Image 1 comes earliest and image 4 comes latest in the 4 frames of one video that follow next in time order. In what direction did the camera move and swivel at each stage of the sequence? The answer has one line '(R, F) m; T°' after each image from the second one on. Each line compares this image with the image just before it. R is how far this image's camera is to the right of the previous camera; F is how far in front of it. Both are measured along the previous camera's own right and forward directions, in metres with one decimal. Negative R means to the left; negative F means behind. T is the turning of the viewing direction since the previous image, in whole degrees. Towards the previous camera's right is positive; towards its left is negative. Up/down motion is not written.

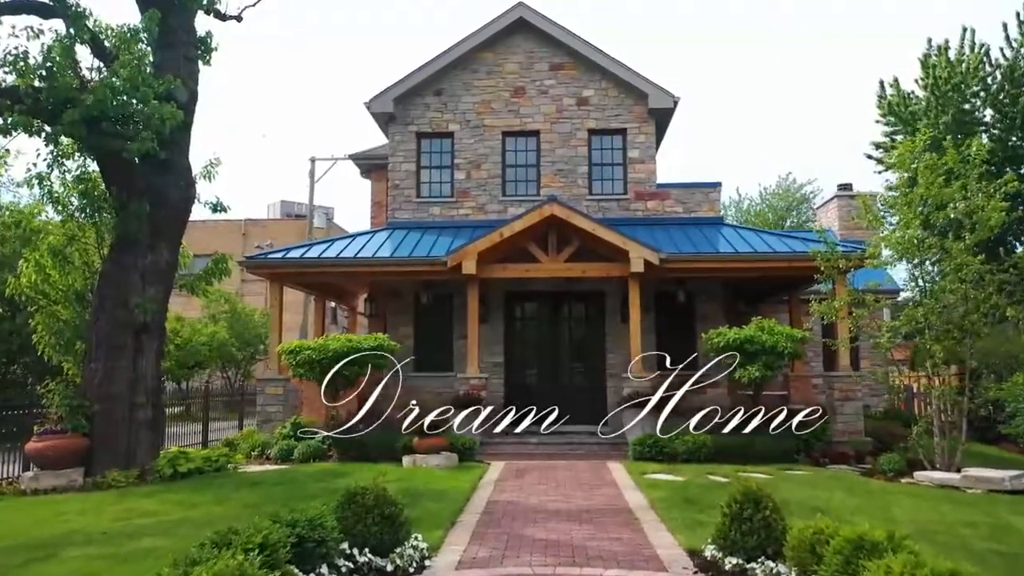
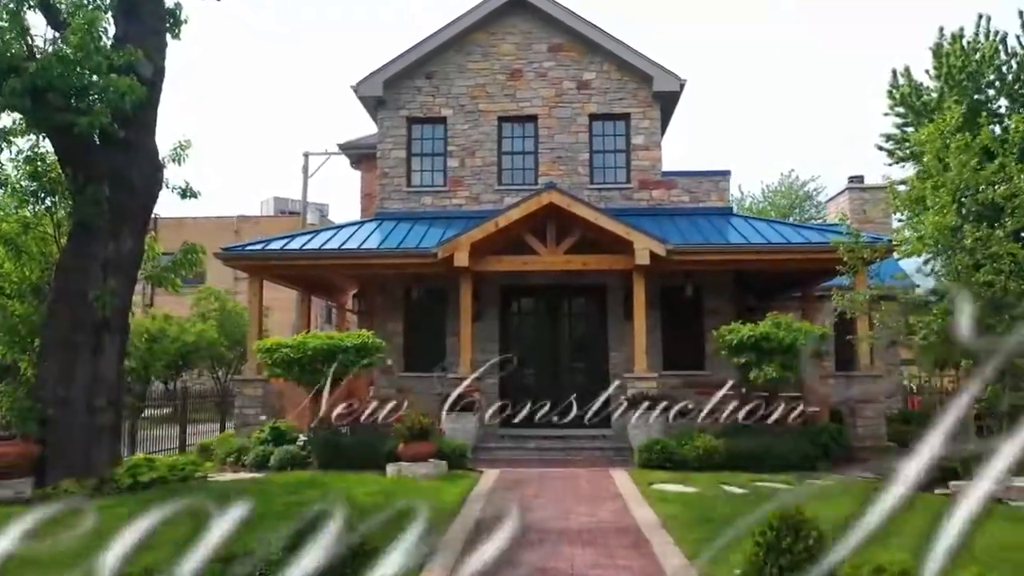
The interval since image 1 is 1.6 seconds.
(+0.1, +1.0) m; 0°
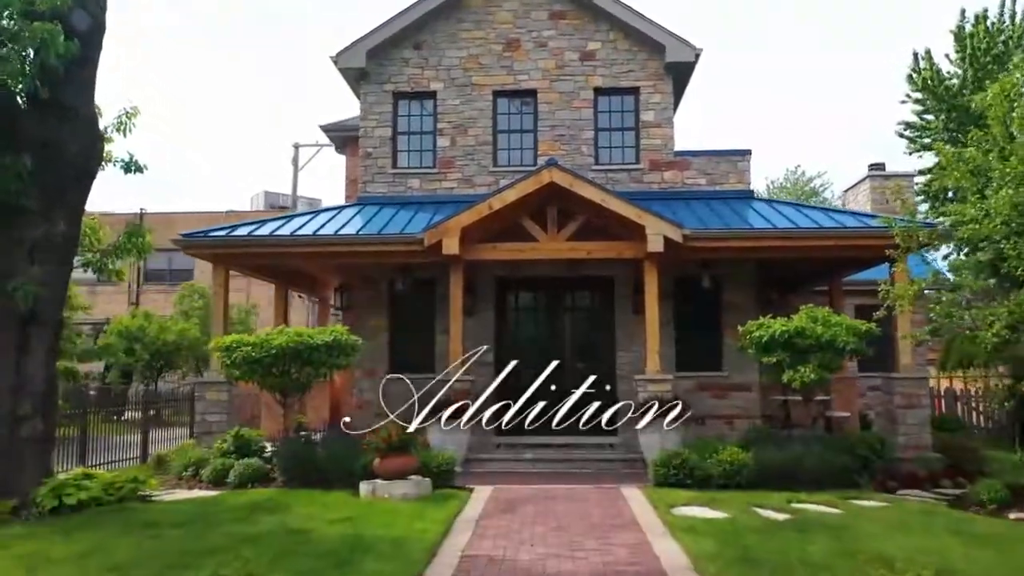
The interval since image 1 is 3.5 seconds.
(+0.1, +1.6) m; 0°
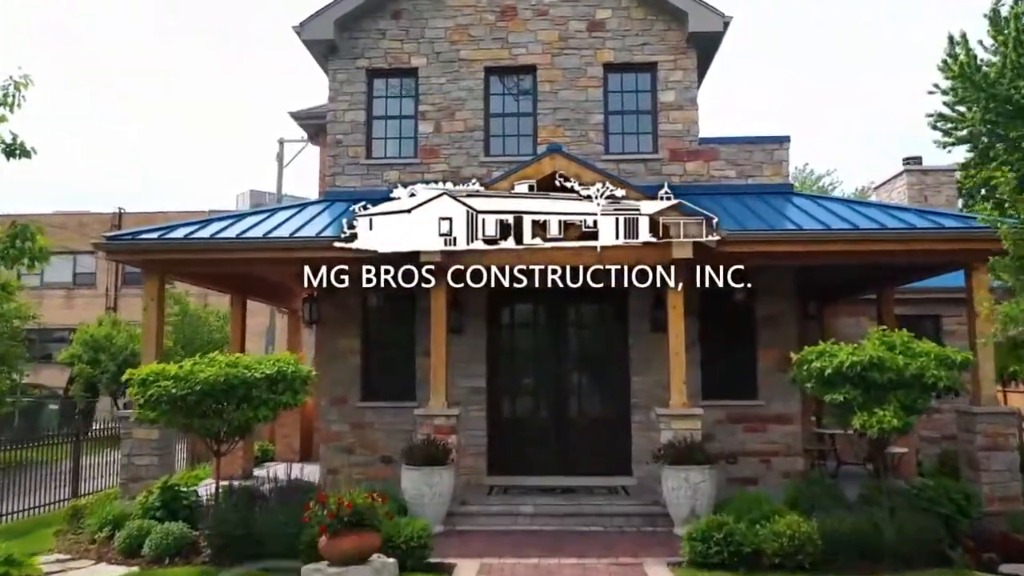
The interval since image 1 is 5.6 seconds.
(+0.1, +2.2) m; 0°
